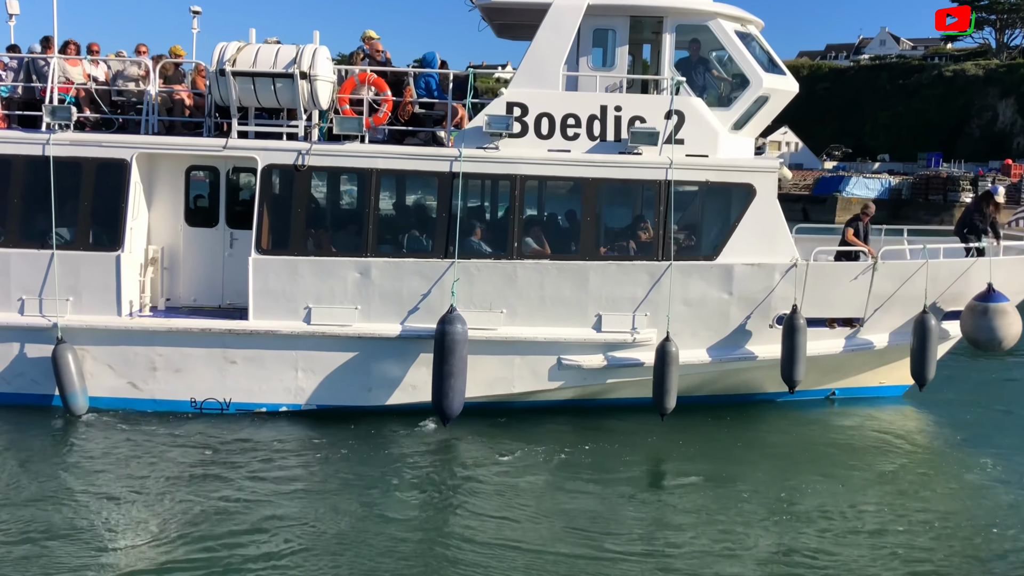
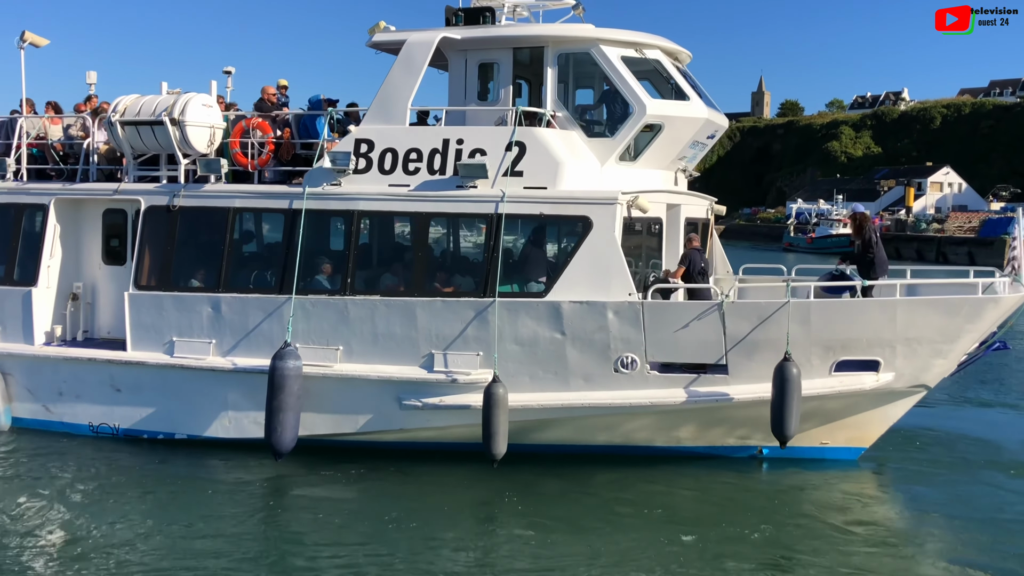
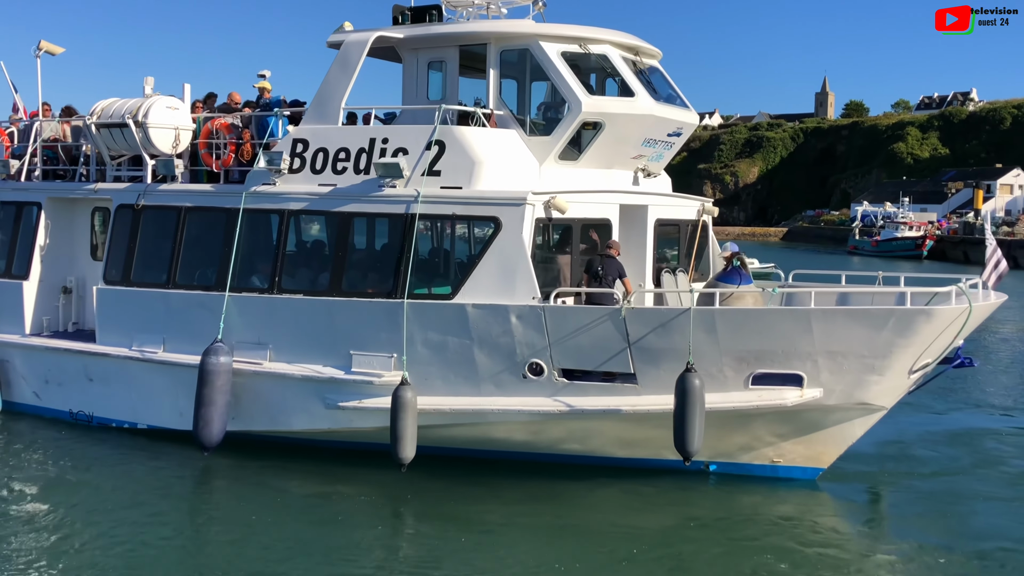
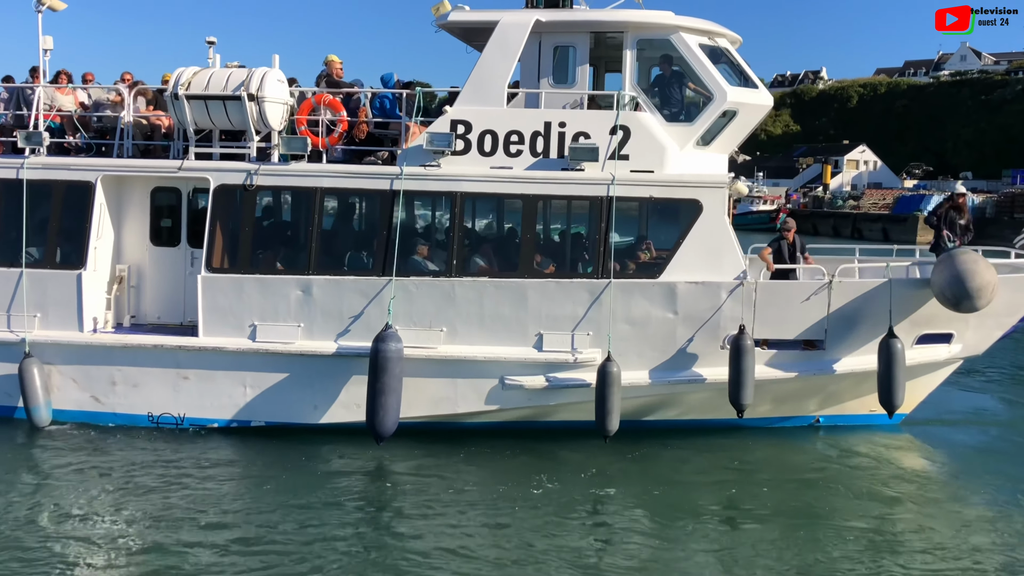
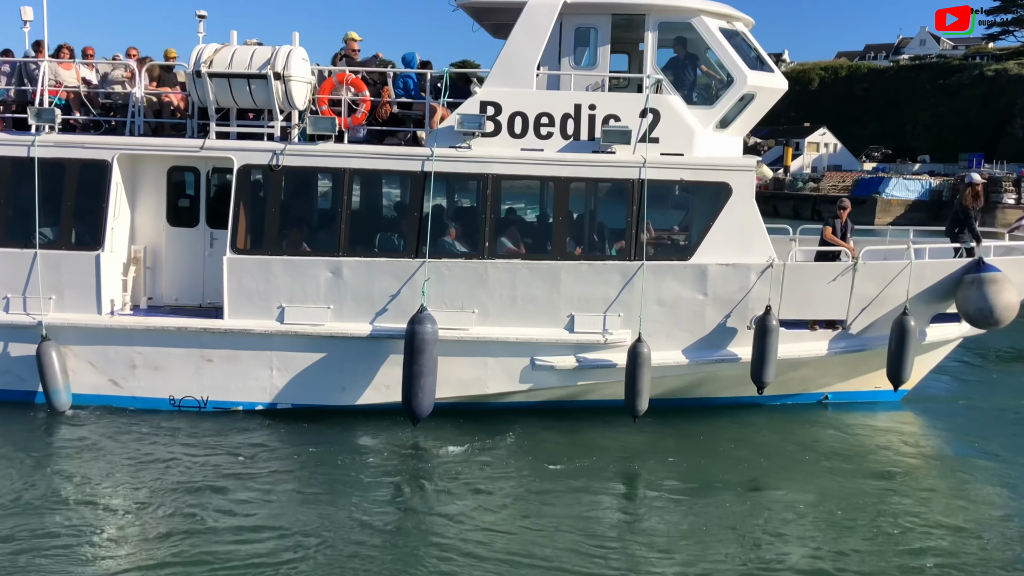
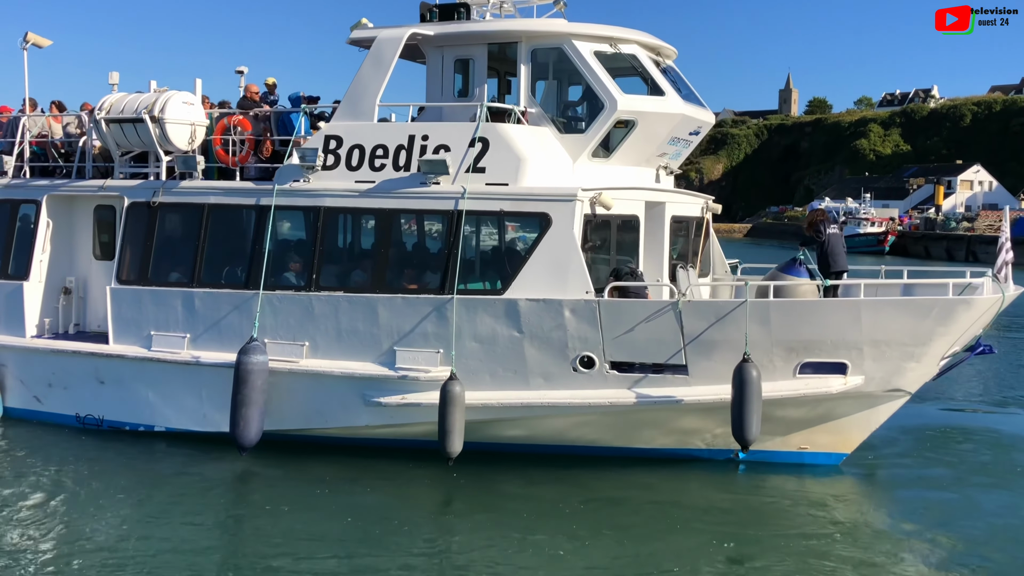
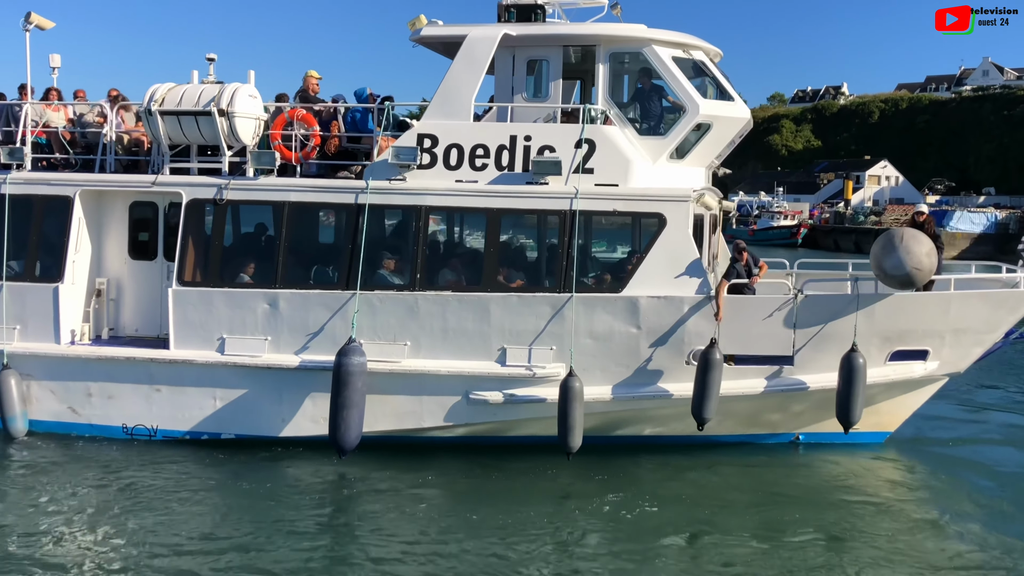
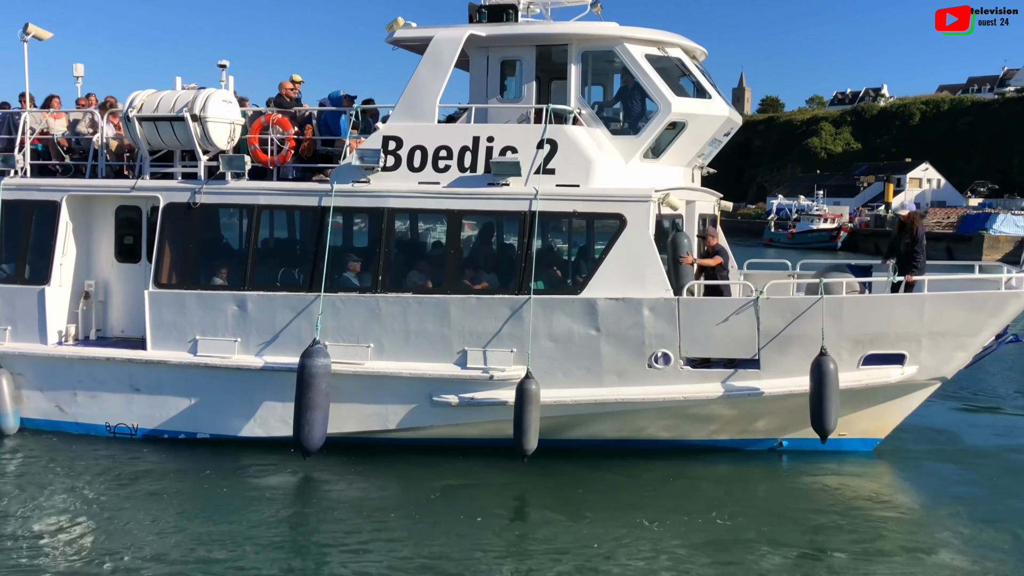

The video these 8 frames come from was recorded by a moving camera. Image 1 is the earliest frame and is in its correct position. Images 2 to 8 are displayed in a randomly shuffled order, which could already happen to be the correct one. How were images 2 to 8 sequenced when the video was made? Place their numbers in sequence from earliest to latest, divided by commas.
5, 4, 7, 8, 2, 6, 3
